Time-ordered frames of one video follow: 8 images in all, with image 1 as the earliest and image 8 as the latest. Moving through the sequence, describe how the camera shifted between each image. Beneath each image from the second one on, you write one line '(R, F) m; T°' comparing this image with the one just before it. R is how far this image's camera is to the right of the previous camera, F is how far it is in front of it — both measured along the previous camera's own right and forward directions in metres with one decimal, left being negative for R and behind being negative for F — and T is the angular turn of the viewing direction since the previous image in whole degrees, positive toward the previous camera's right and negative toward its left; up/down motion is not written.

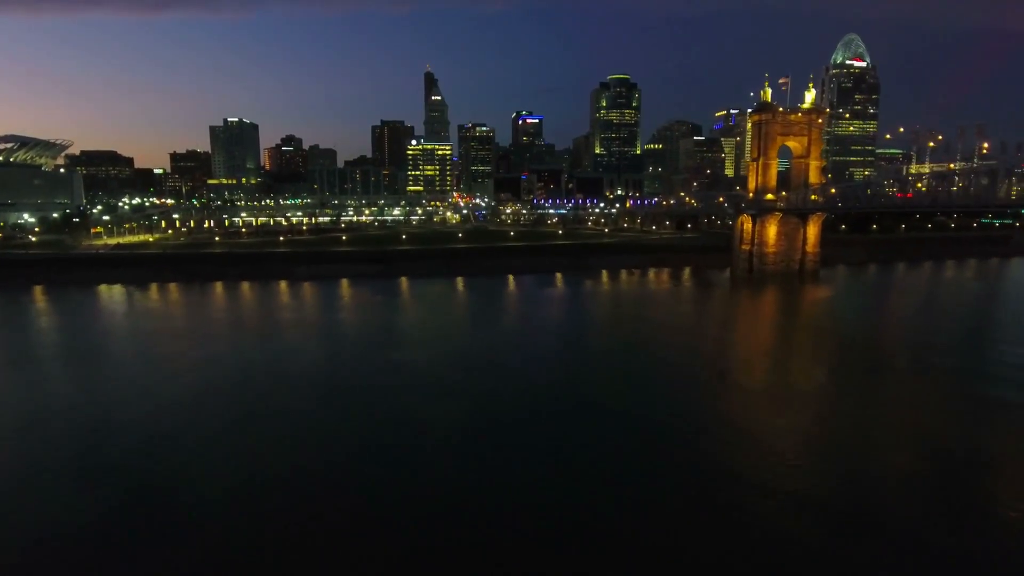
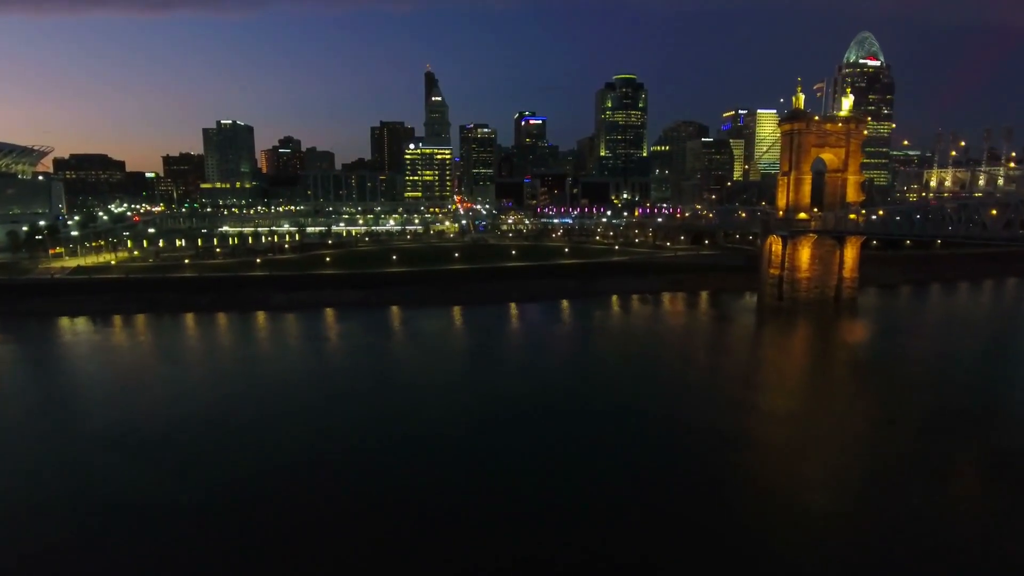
(+0.1, +3.5) m; 0°
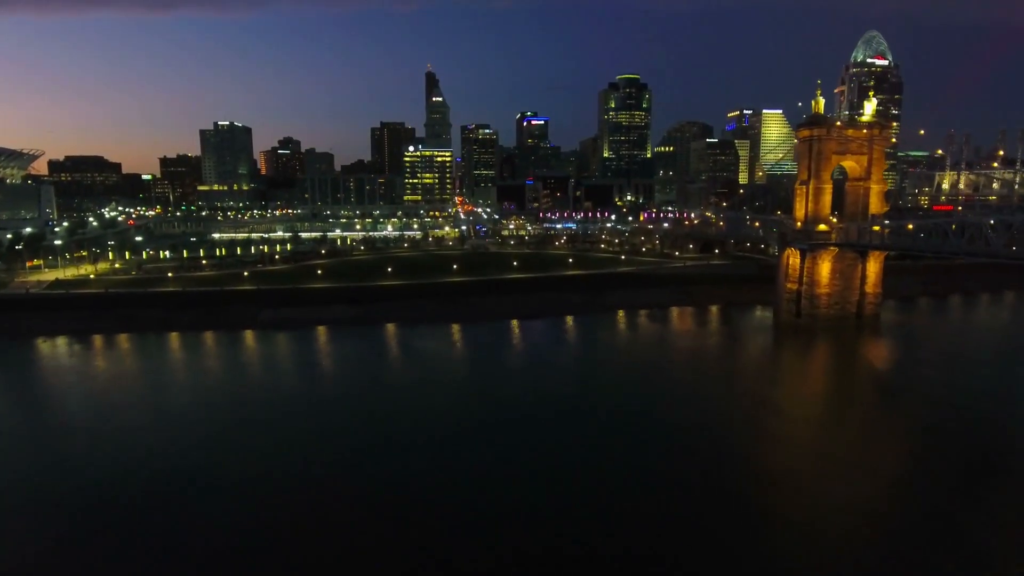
(0.0, +1.7) m; 0°
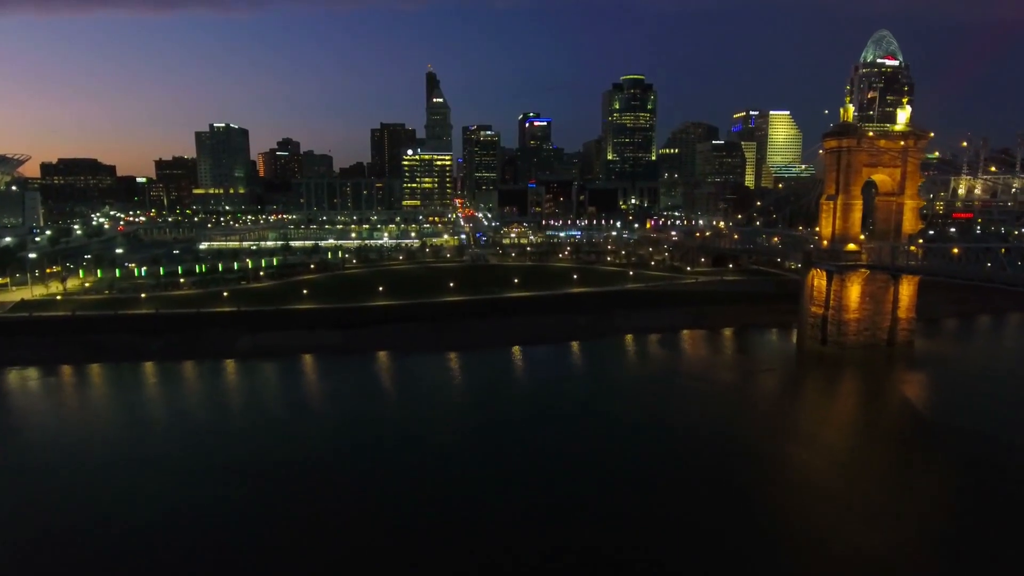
(+0.1, +2.3) m; 0°
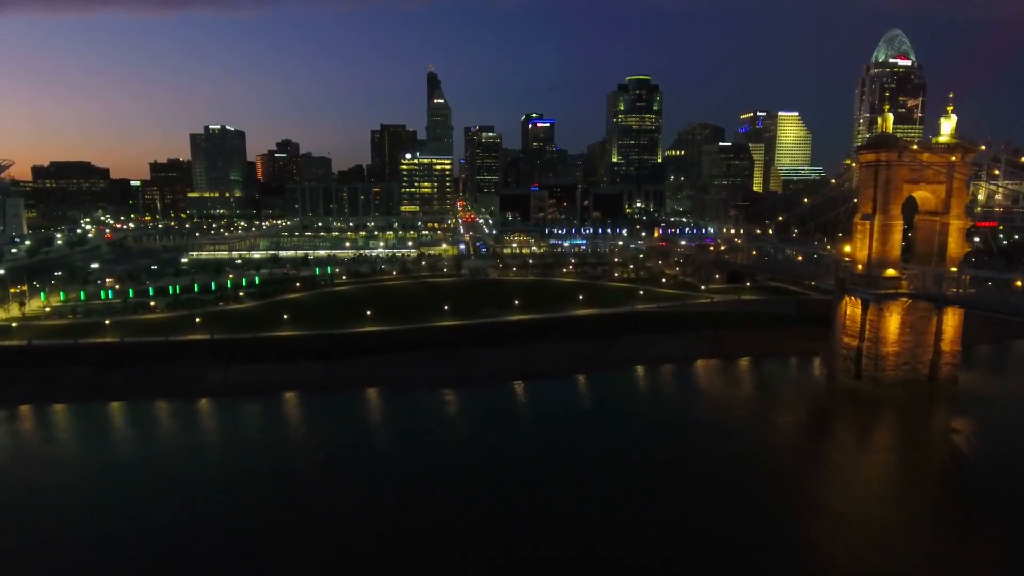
(+0.1, +2.5) m; 0°
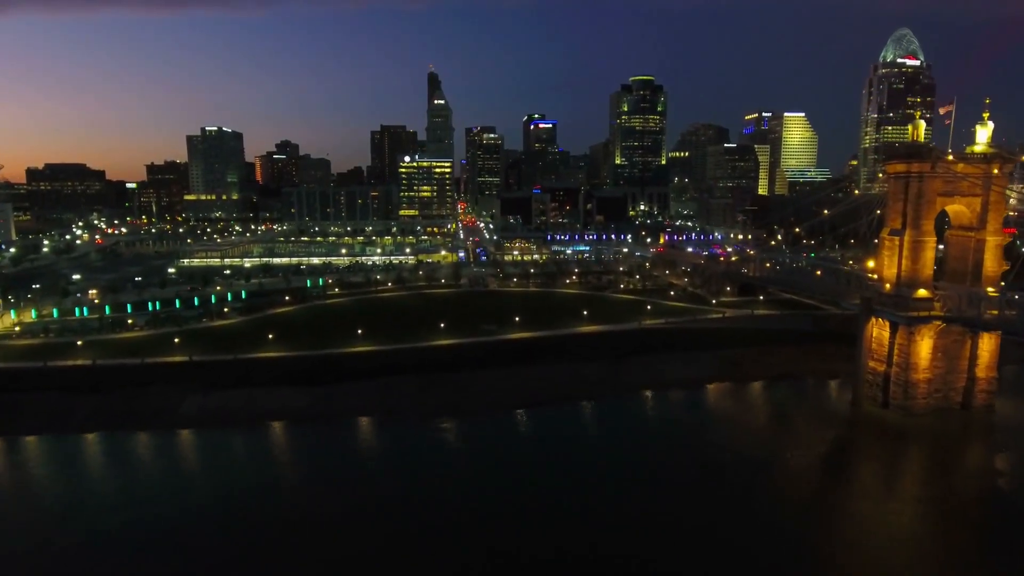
(+0.1, +1.7) m; 0°
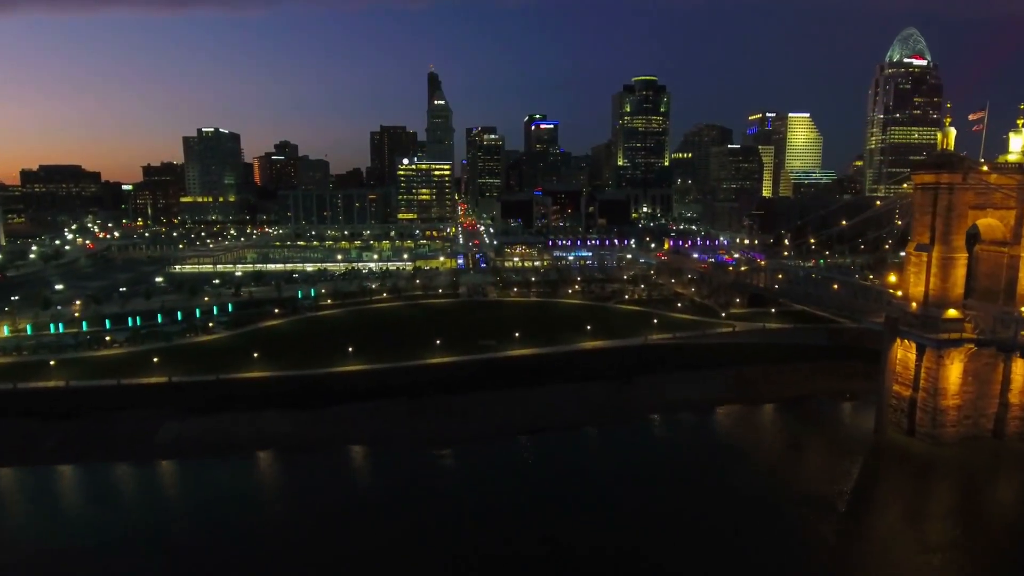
(+0.1, +1.4) m; 0°
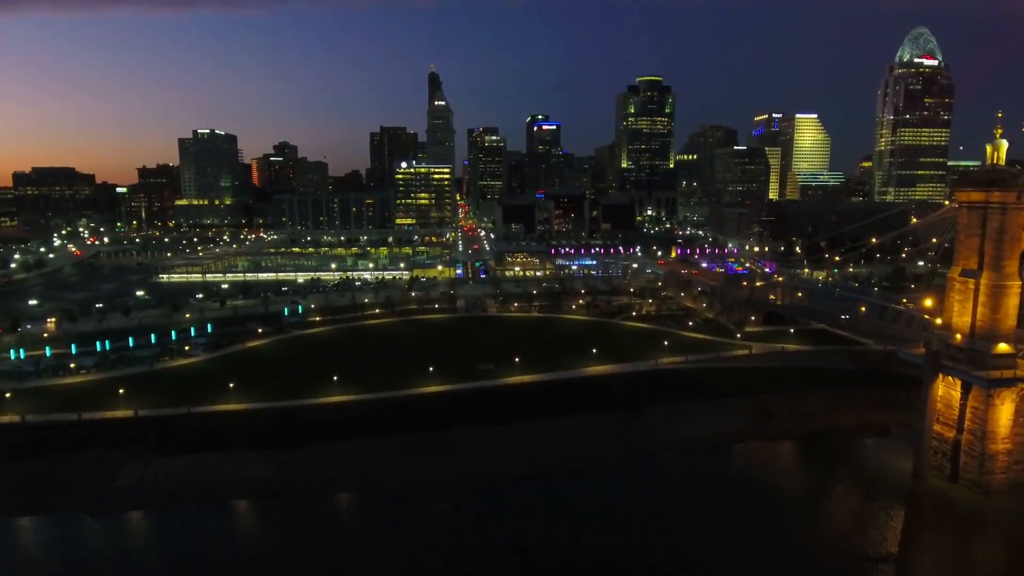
(+0.1, +2.0) m; 0°
